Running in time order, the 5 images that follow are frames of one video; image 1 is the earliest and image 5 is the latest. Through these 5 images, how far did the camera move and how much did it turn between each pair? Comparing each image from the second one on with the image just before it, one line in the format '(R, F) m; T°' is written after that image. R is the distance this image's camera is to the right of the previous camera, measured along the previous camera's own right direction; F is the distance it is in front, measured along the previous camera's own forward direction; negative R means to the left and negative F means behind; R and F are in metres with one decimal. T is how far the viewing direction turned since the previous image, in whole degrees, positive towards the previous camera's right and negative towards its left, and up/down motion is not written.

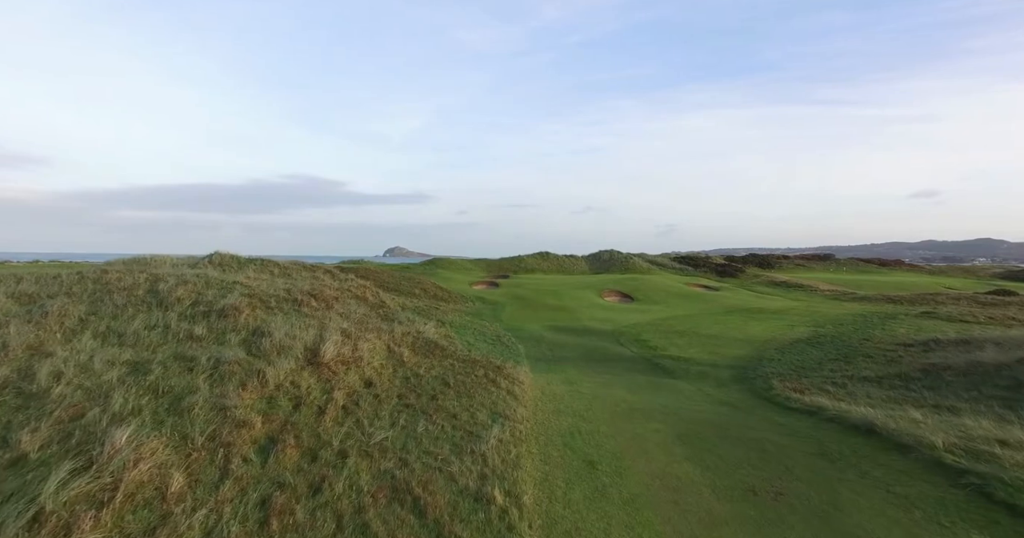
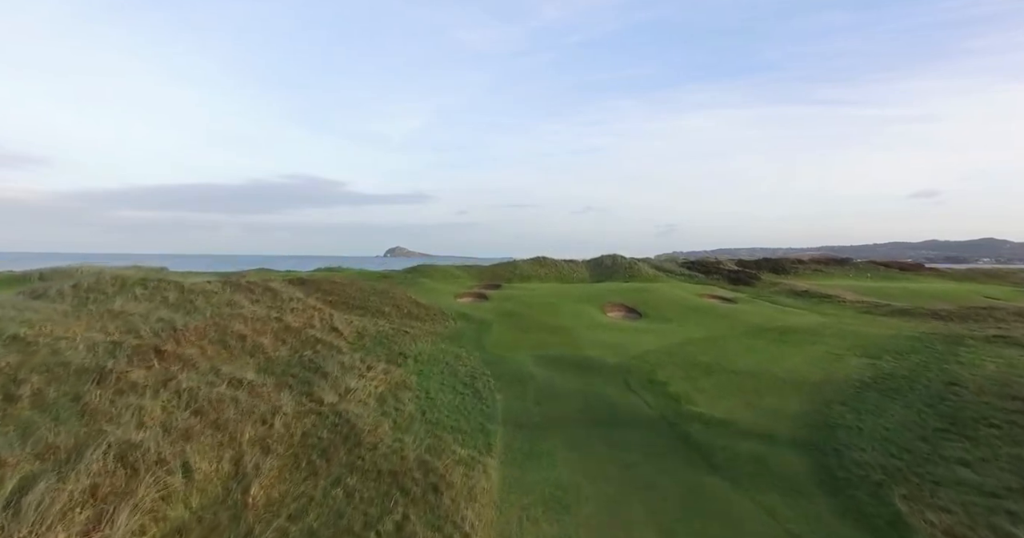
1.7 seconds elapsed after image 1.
(+0.5, +3.3) m; 0°
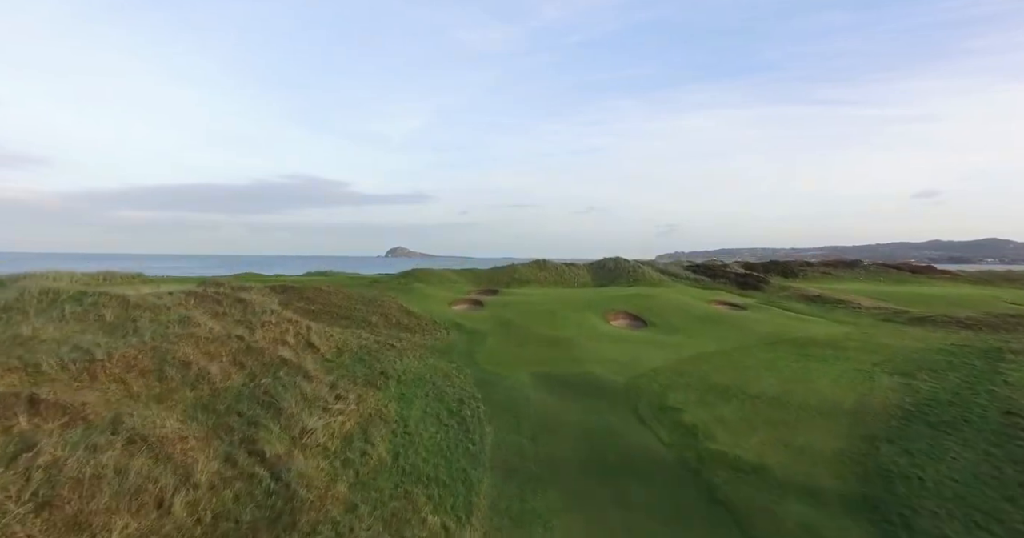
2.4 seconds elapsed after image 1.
(+0.2, +1.4) m; 0°
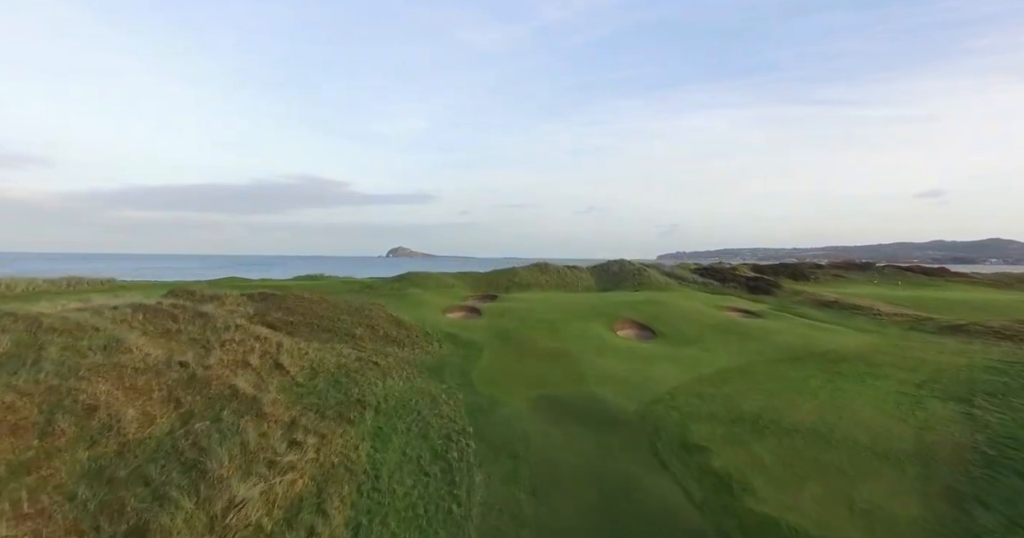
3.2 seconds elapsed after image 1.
(+0.1, +1.6) m; 0°
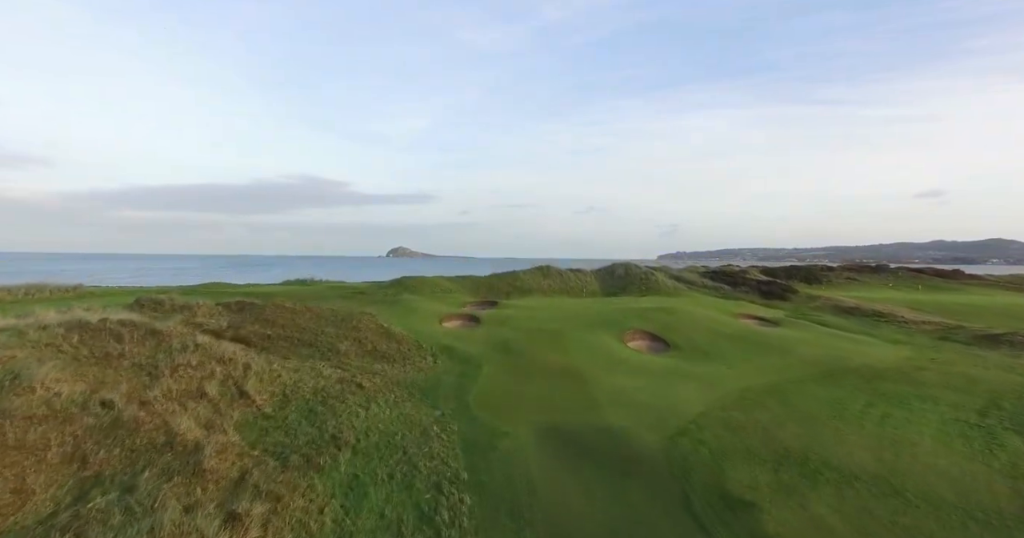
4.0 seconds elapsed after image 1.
(-0.1, +1.6) m; 0°
